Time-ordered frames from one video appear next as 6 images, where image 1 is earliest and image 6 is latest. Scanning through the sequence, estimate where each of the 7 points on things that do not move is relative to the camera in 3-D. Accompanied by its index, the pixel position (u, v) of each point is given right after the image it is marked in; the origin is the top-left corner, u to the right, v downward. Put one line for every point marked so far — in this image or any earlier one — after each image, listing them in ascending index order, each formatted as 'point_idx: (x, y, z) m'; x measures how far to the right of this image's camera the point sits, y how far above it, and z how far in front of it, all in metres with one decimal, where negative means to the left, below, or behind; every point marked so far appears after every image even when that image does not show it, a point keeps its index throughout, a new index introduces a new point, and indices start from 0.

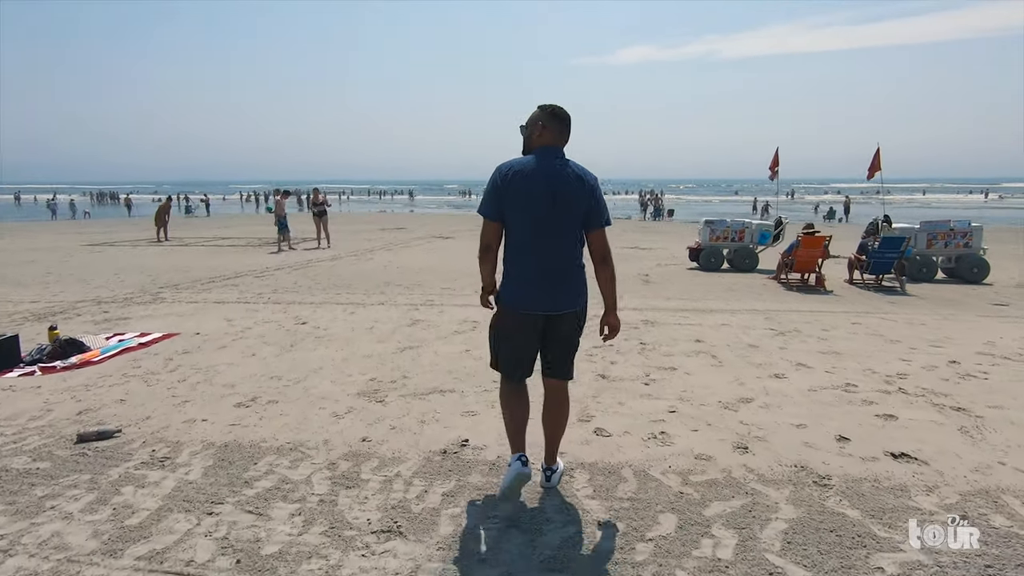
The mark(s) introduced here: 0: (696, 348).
0: (+1.7, -0.6, +5.3) m
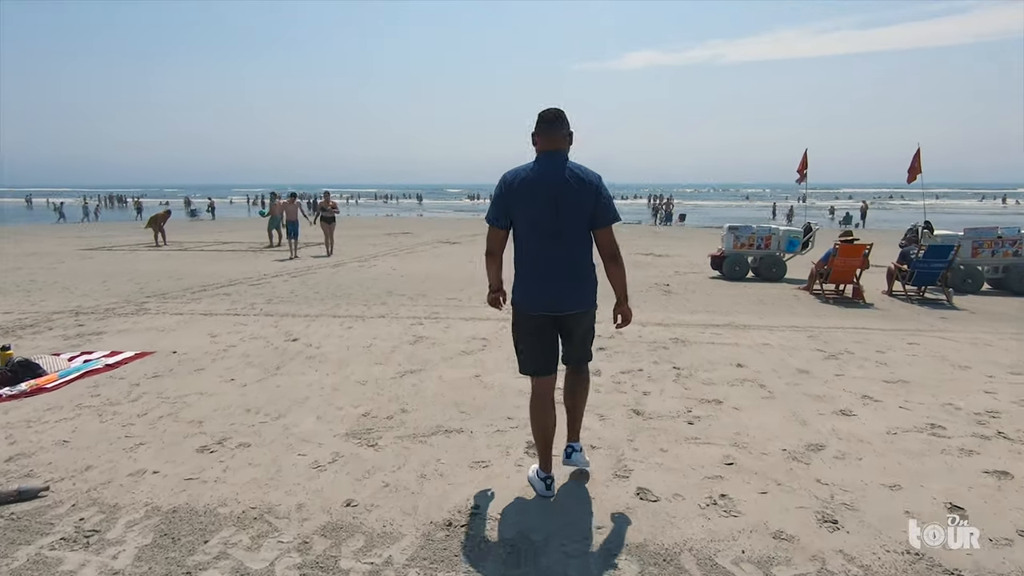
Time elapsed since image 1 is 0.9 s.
0: (+1.9, -0.7, +4.7) m
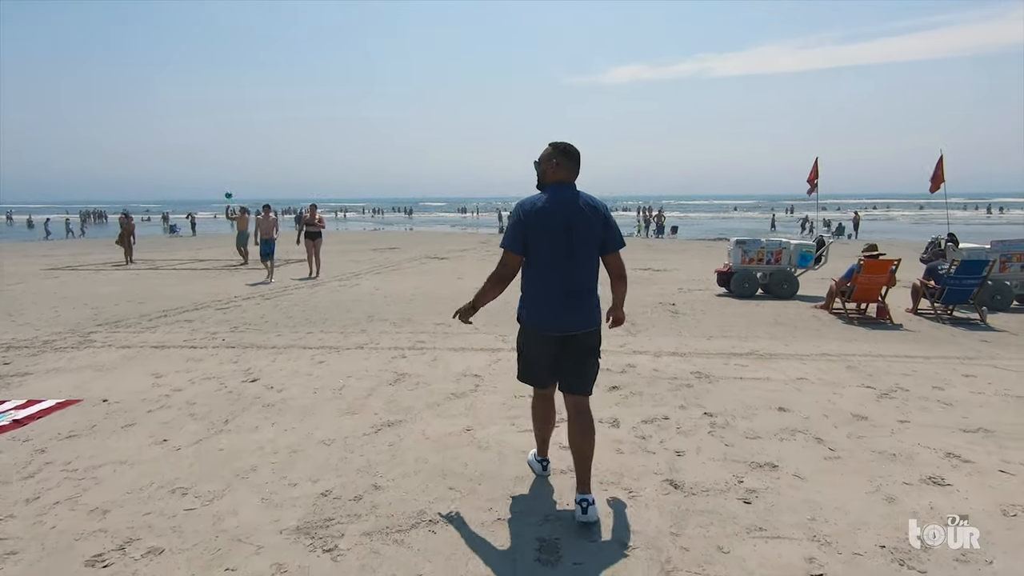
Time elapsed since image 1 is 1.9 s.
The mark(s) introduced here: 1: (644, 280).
0: (+1.9, -0.9, +3.9) m
1: (+3.0, +0.2, +12.7) m
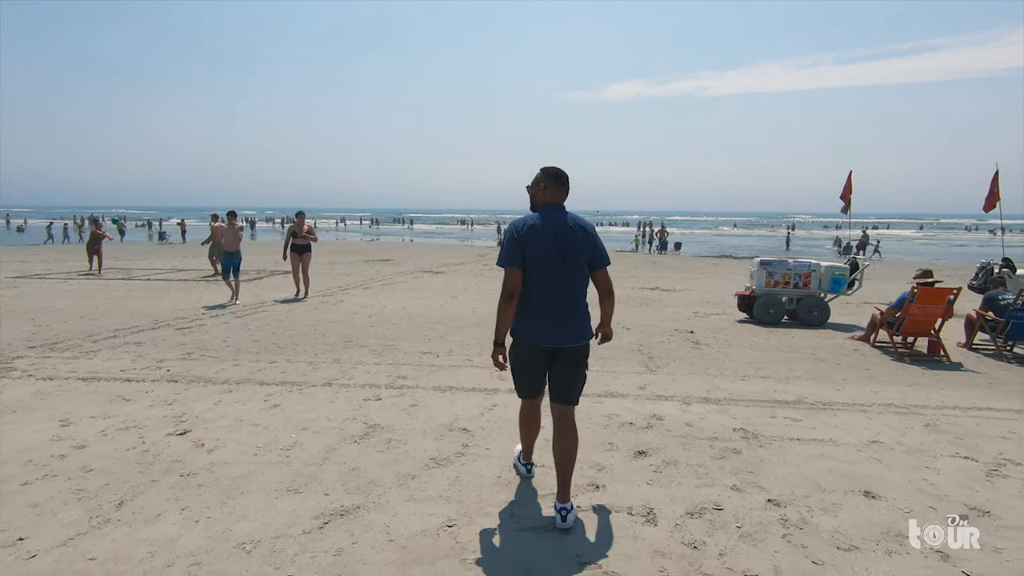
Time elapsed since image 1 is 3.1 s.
0: (+1.9, -1.2, +2.8) m
1: (+2.9, -0.3, +11.7) m
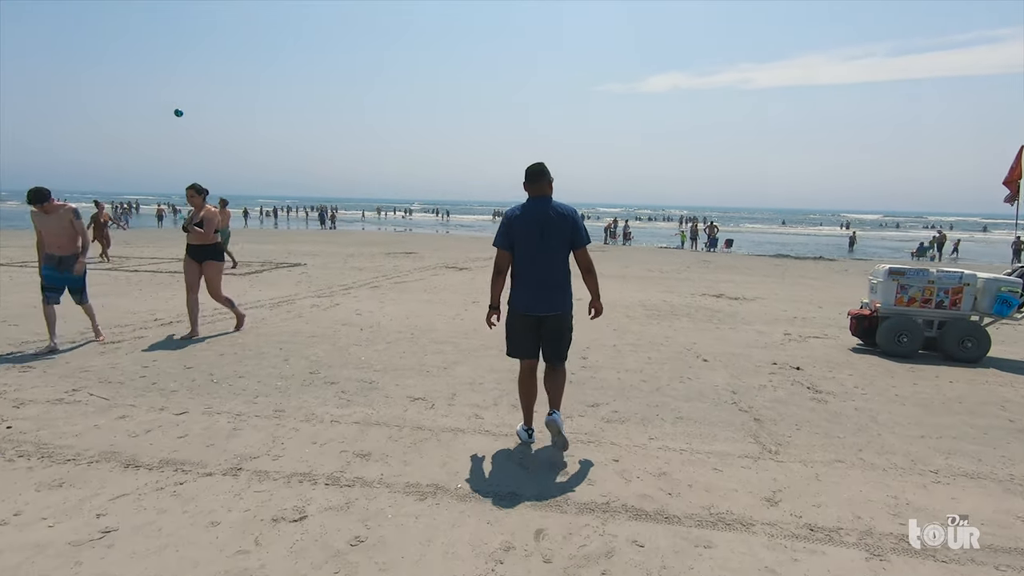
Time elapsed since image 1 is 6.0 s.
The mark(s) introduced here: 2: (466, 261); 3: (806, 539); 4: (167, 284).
0: (+1.9, -1.4, +0.5) m
1: (+3.5, -0.4, +9.2) m
2: (-1.4, +0.9, +17.5) m
3: (+1.4, -1.2, +2.7) m
4: (-6.5, +0.2, +11.2) m
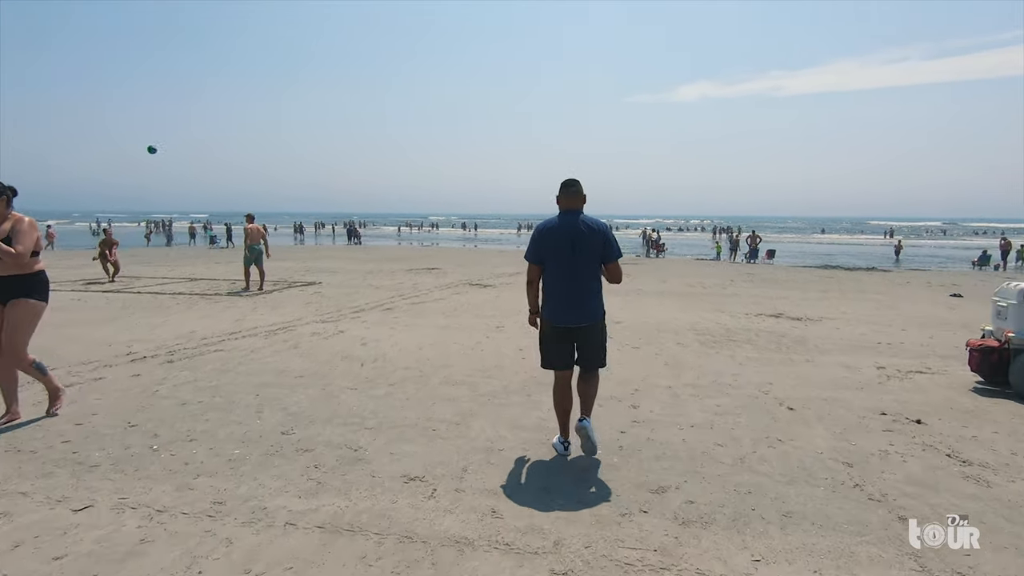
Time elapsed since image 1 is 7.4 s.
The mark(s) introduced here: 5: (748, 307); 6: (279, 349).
0: (+1.8, -1.5, -0.9) m
1: (+3.9, -0.7, +7.8) m
2: (-0.6, +0.4, +16.3) m
3: (+1.5, -1.3, +1.3) m
4: (-6.0, -0.3, +10.3) m
5: (+4.7, -0.4, +11.3) m
6: (-2.8, -0.7, +7.2) m
